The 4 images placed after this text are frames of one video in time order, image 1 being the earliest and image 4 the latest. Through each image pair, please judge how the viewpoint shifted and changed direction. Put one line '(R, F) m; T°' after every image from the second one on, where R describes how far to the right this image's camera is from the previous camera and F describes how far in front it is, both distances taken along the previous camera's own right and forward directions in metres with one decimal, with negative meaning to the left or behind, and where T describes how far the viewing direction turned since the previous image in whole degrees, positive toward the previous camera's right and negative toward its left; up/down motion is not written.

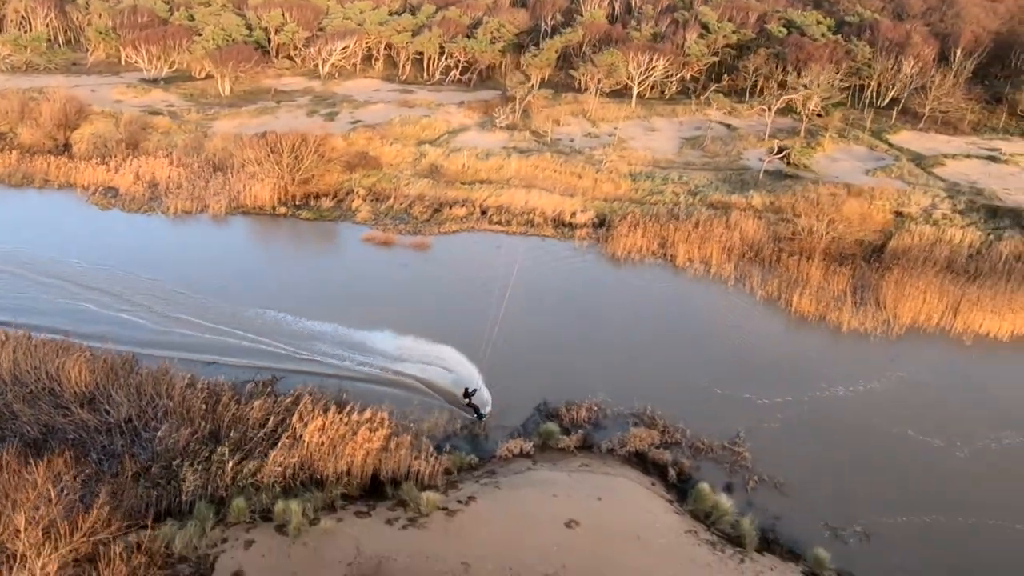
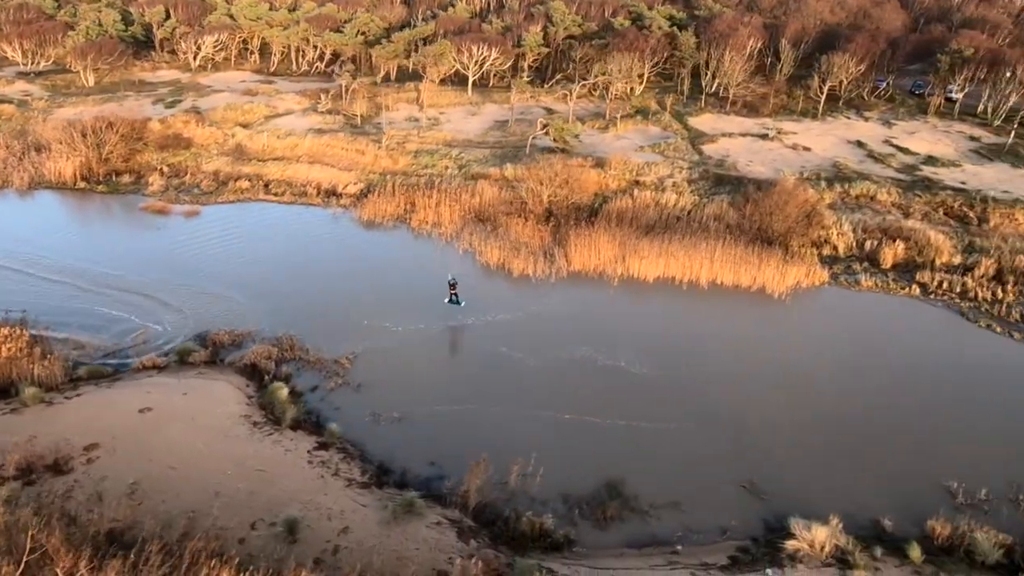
(+6.2, -1.9) m; +1°
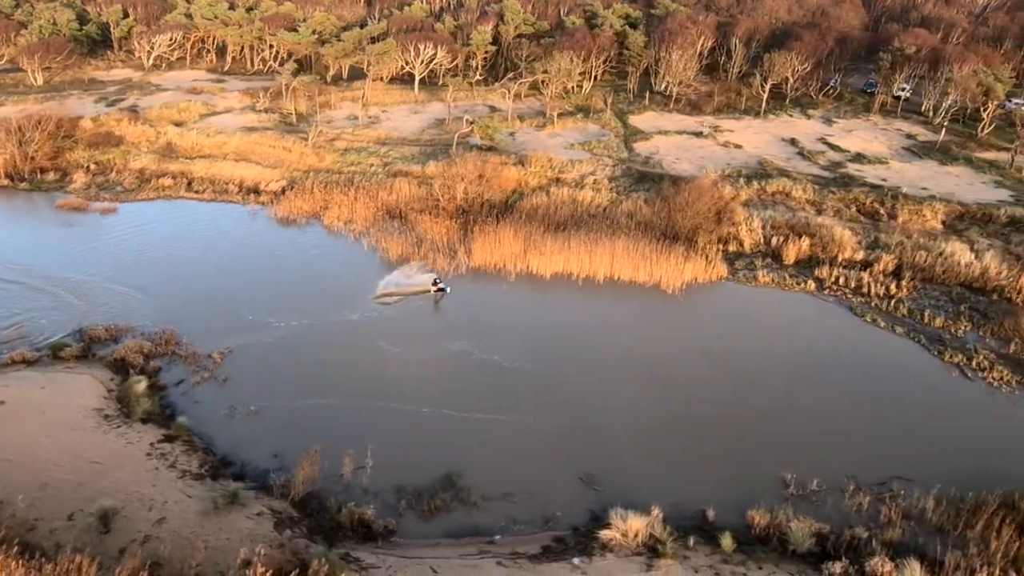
(+2.3, -0.1) m; 0°
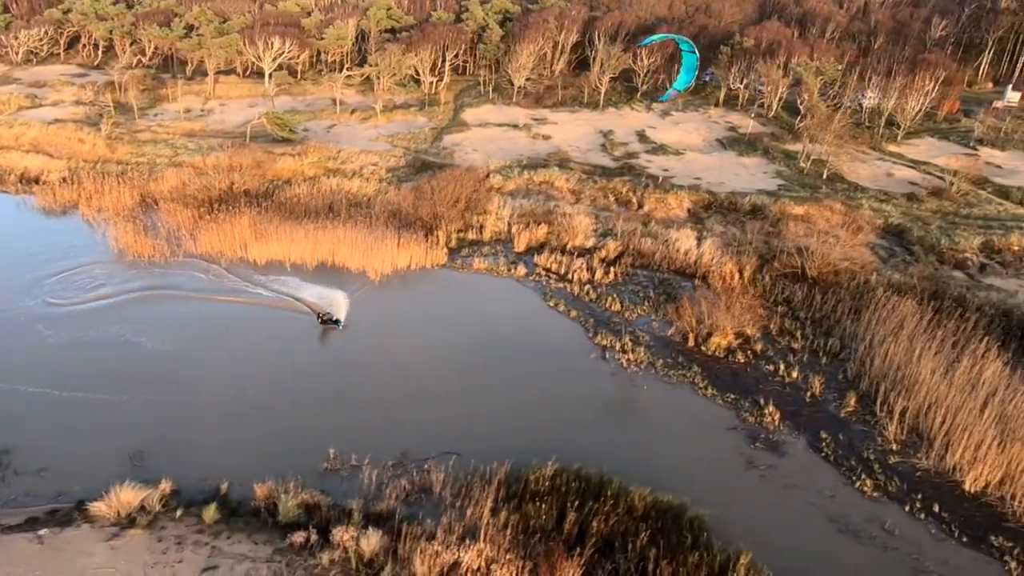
(+6.5, -0.2) m; 0°
